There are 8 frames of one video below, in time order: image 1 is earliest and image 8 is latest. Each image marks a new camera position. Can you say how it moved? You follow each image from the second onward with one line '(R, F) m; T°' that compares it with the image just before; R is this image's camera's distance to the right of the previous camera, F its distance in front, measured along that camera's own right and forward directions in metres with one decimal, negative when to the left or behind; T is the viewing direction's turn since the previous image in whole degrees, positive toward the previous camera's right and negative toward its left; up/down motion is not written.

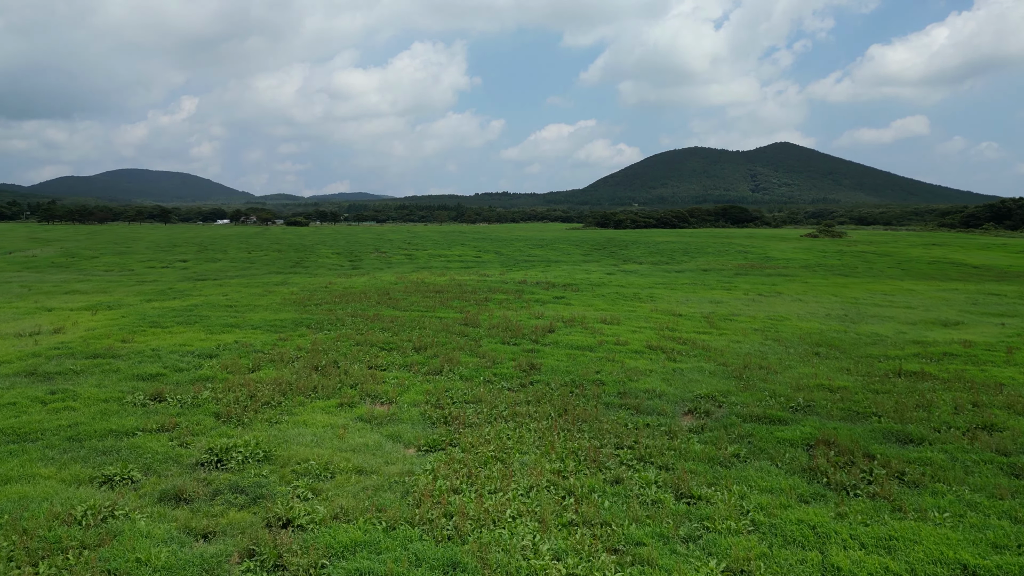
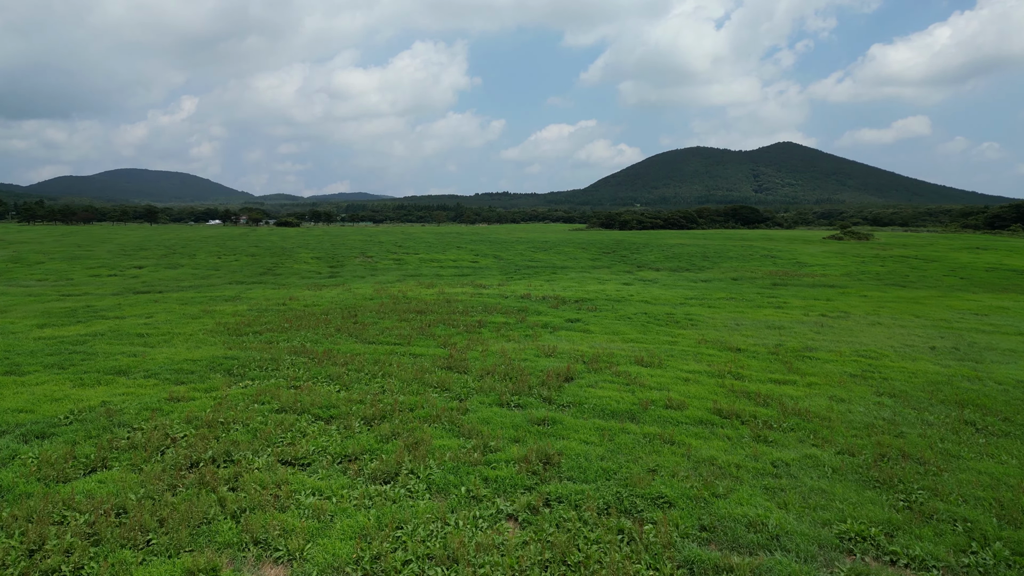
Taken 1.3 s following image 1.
(0.0, +4.9) m; 0°
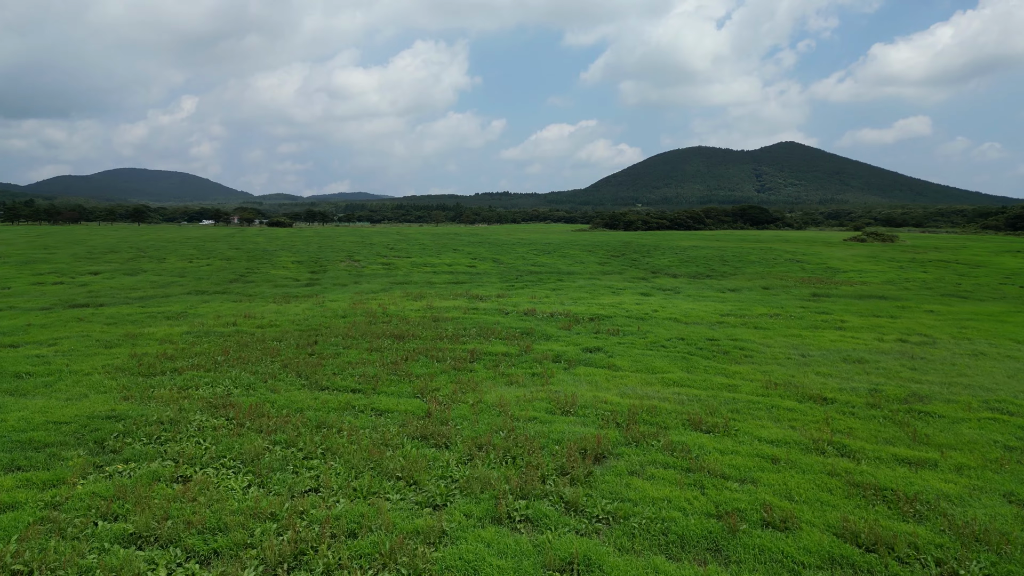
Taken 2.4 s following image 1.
(0.0, +3.9) m; 0°
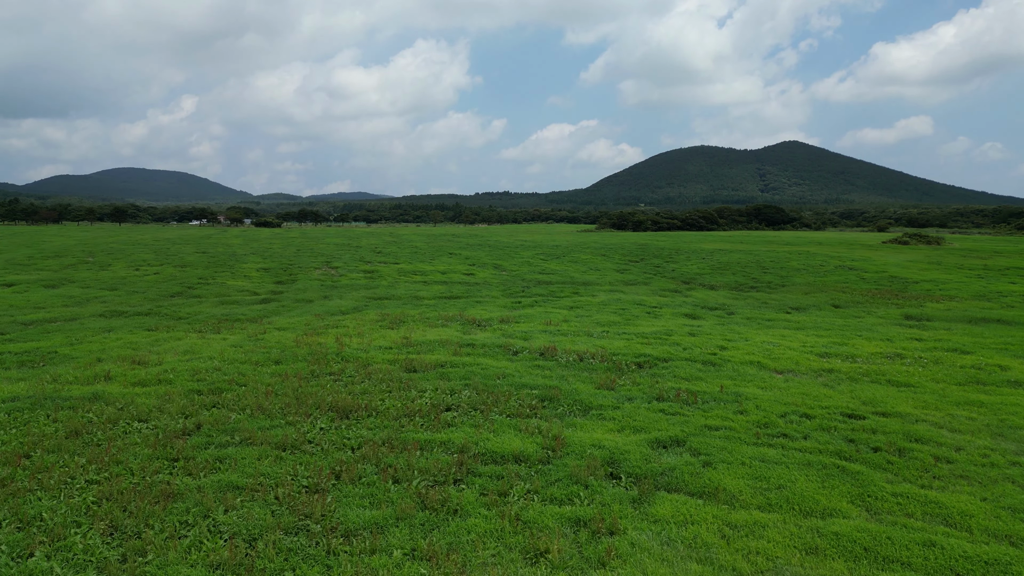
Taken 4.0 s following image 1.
(-0.2, +5.8) m; 0°
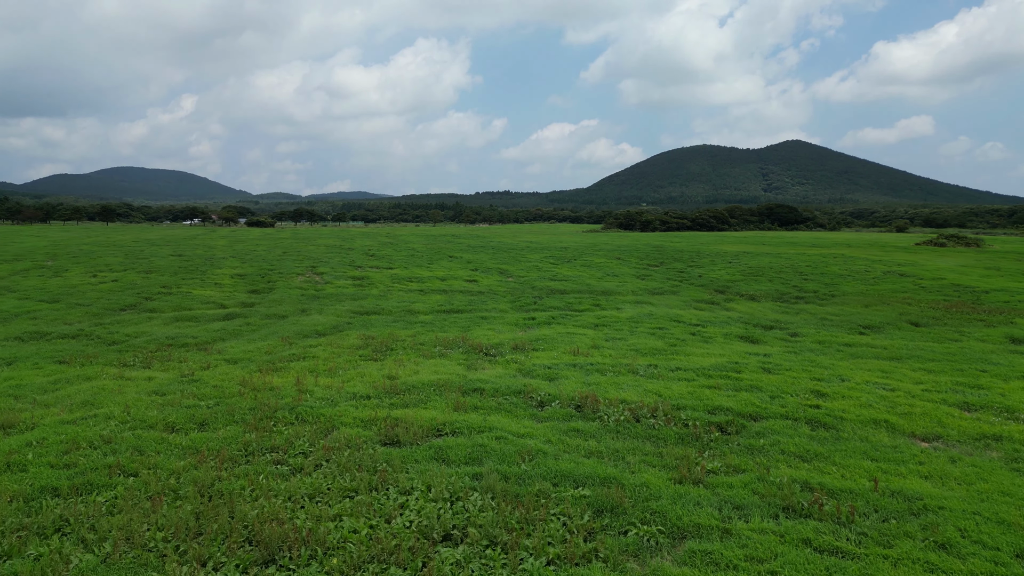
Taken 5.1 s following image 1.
(-0.3, +3.9) m; 0°
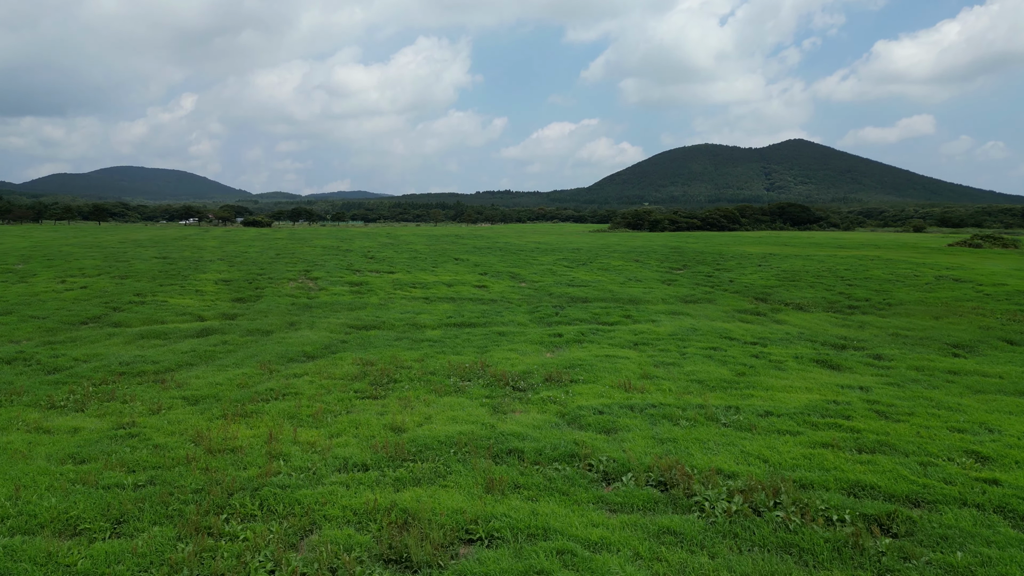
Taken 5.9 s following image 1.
(-0.5, +2.9) m; 0°
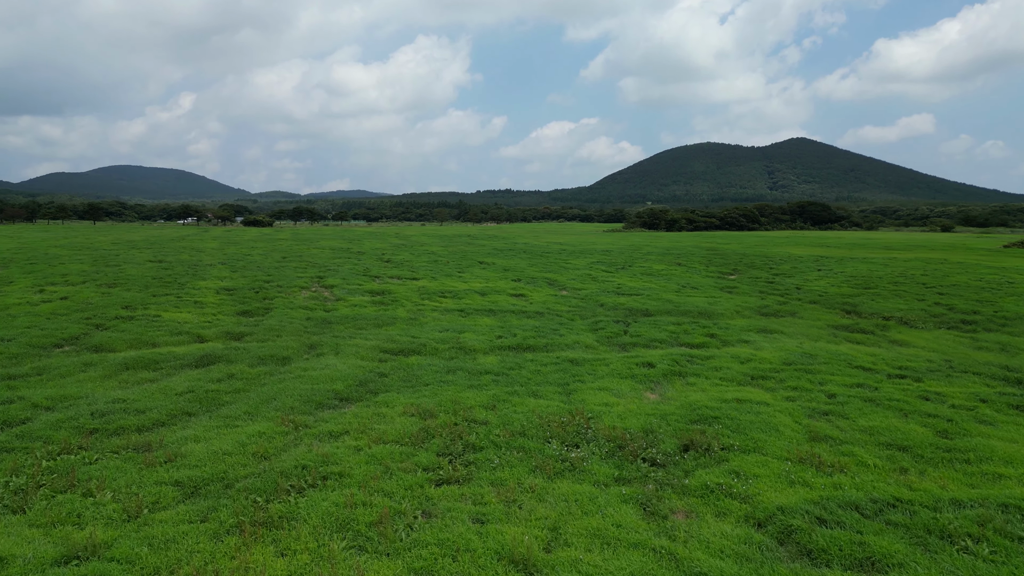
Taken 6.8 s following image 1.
(-1.5, +3.4) m; 0°
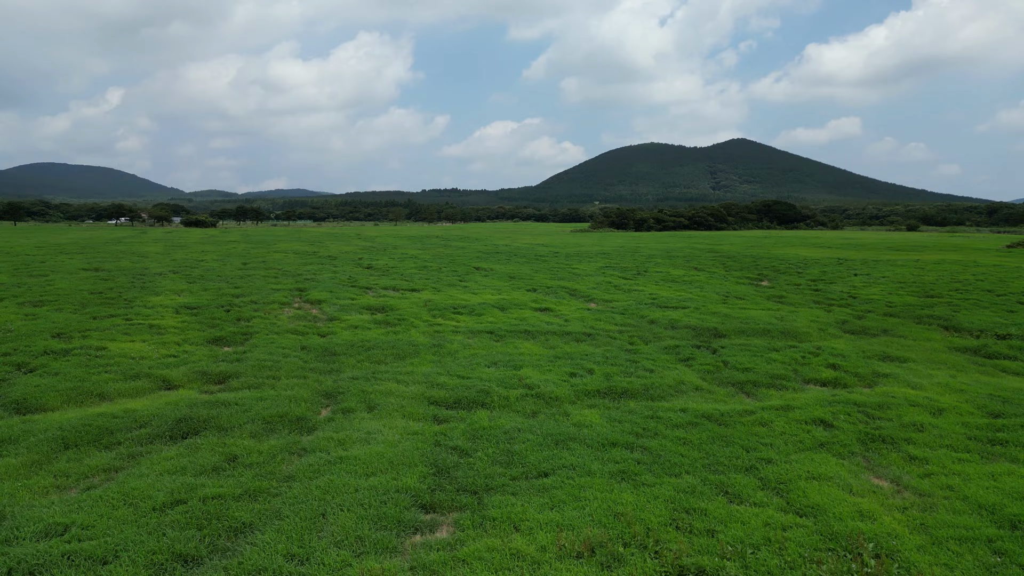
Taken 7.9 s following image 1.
(-2.3, +4.1) m; +4°
